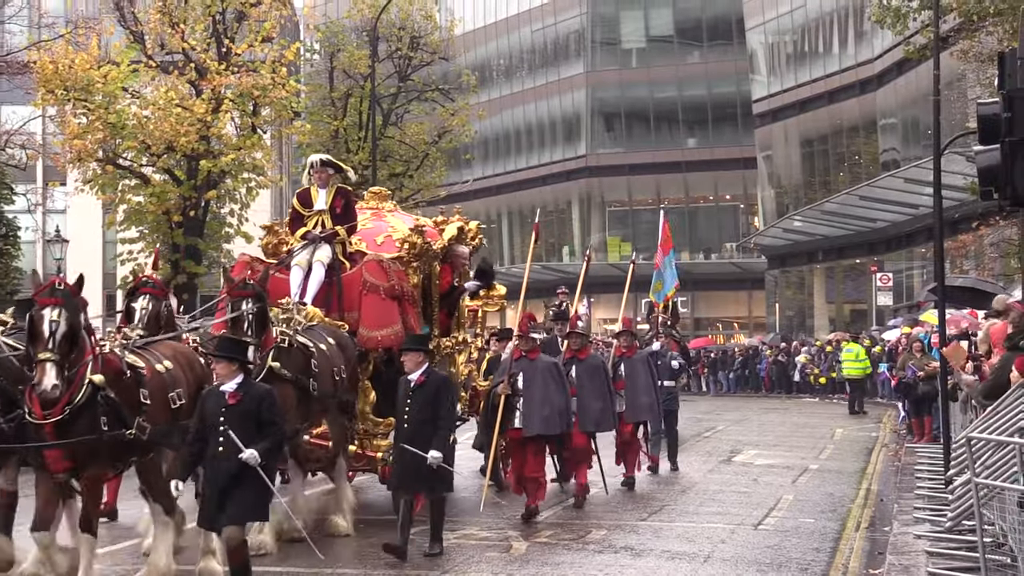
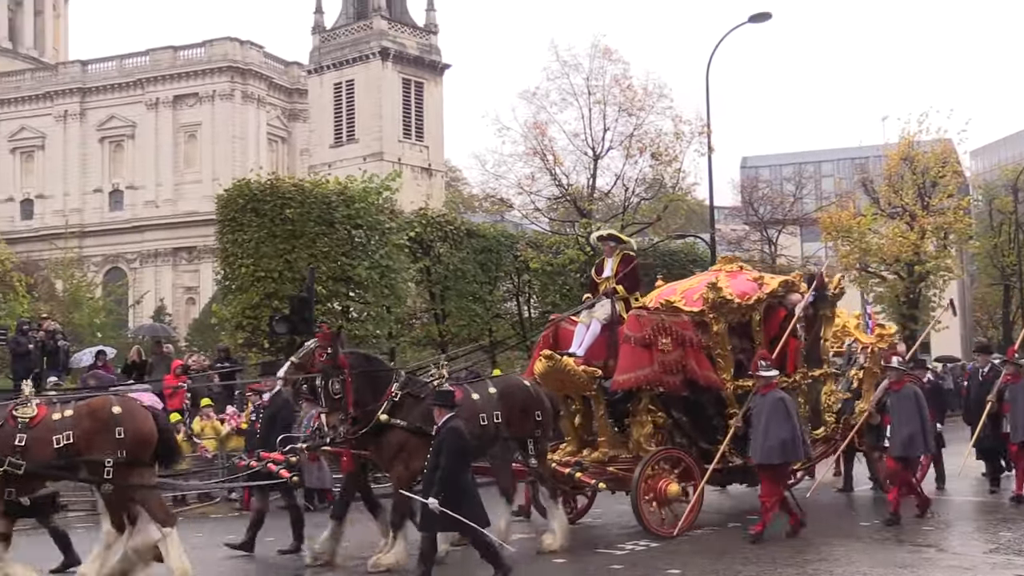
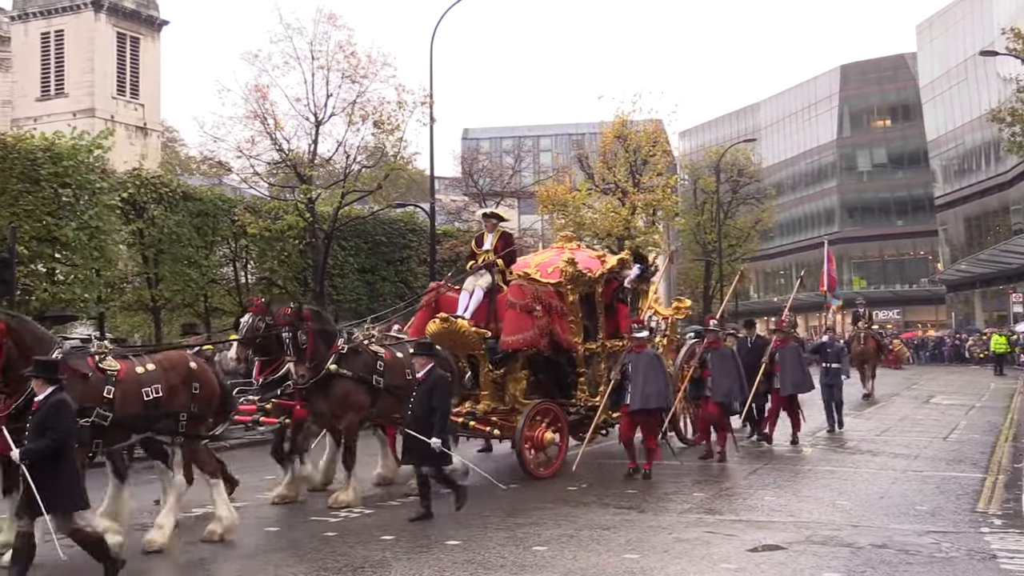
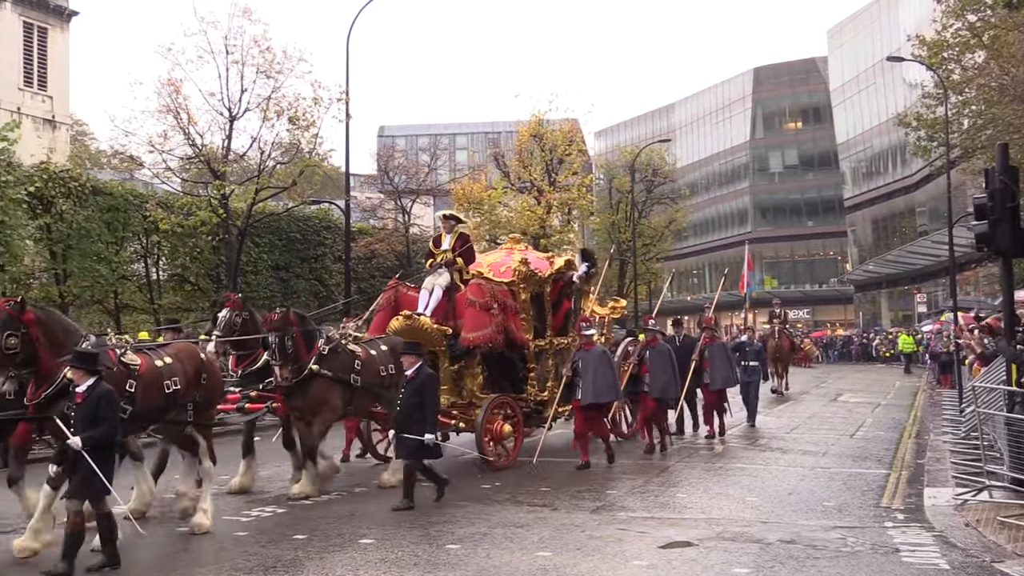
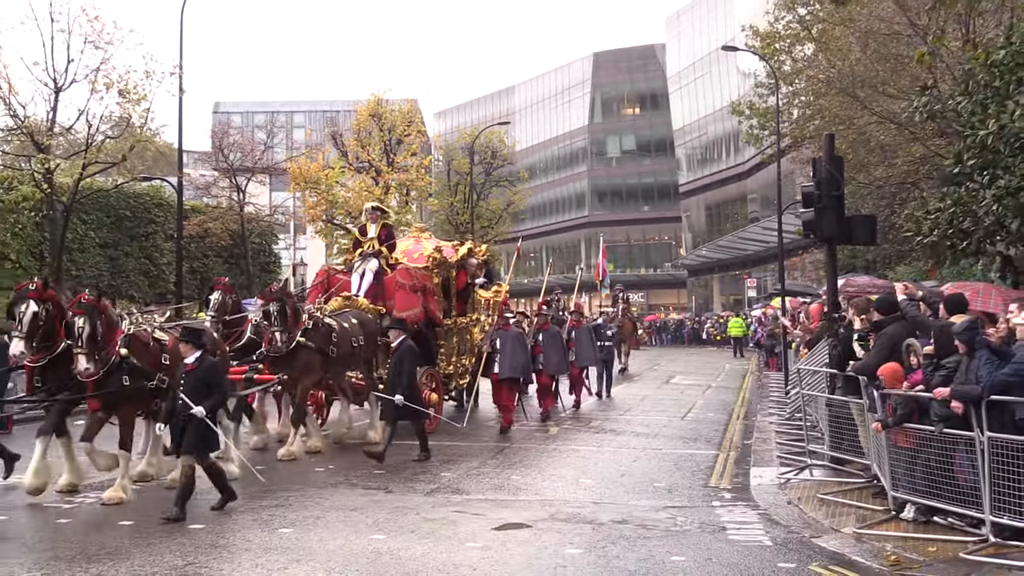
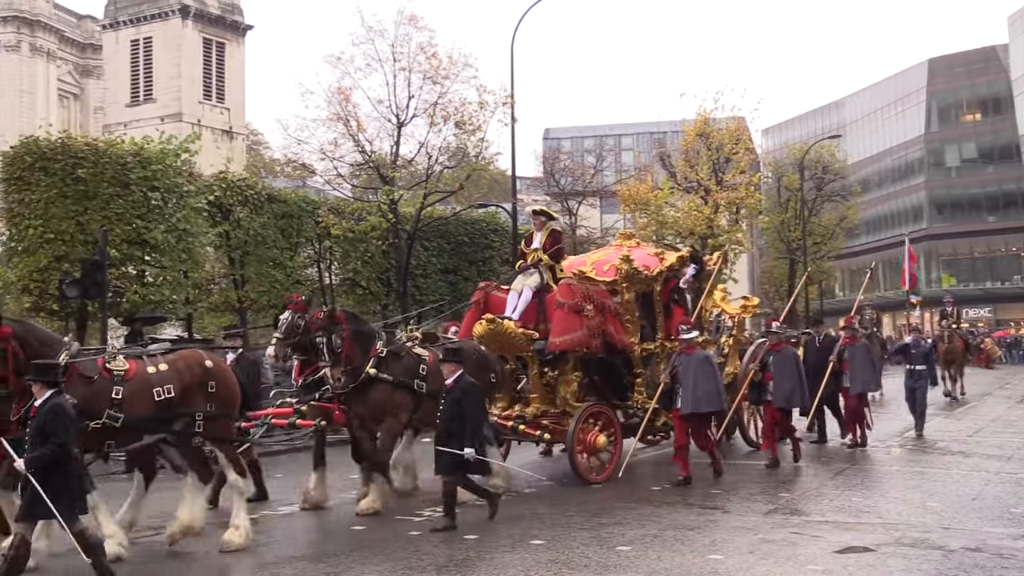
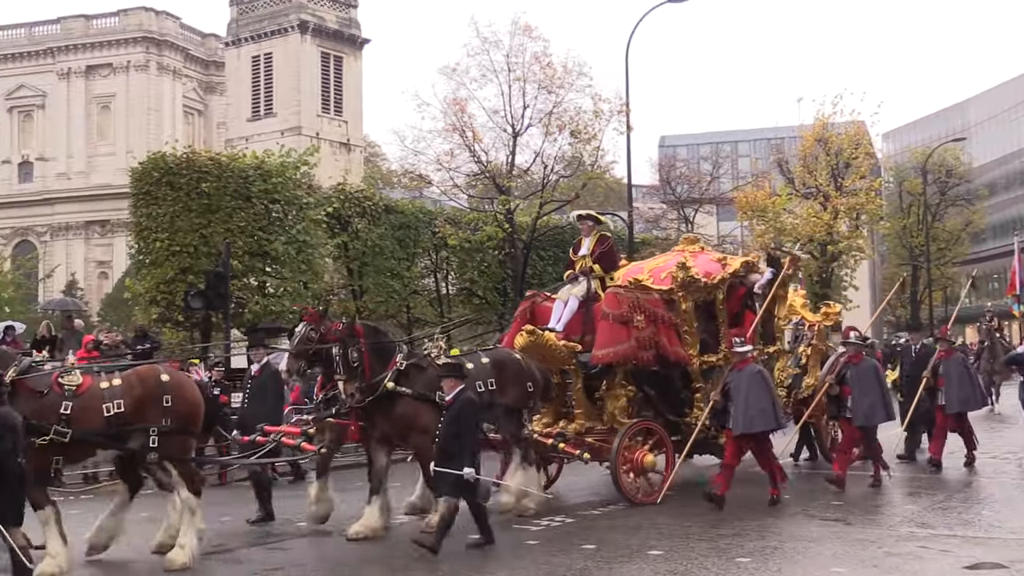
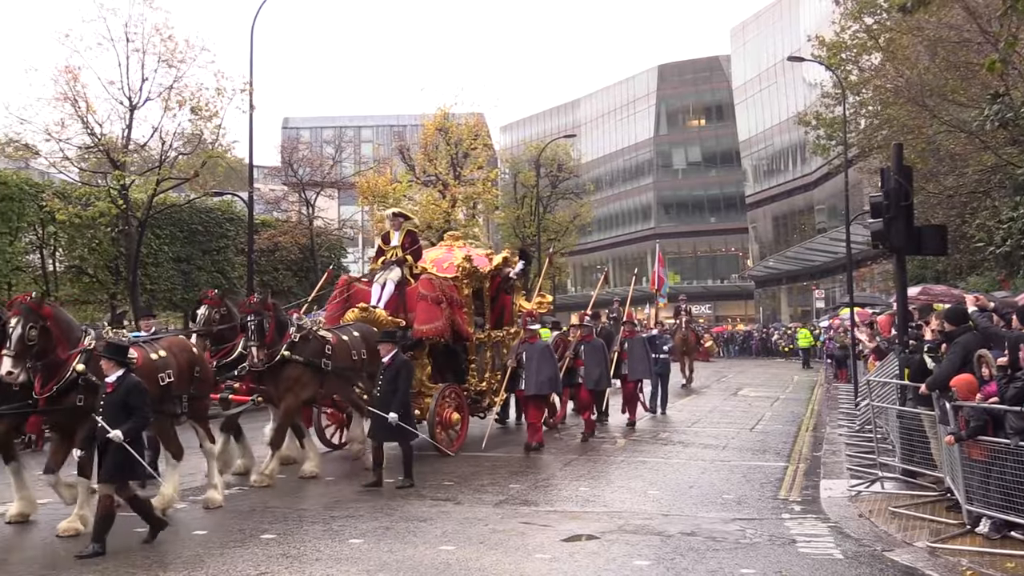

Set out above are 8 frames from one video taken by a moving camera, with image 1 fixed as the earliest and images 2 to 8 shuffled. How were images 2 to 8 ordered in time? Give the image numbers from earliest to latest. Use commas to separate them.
5, 8, 4, 3, 6, 7, 2
